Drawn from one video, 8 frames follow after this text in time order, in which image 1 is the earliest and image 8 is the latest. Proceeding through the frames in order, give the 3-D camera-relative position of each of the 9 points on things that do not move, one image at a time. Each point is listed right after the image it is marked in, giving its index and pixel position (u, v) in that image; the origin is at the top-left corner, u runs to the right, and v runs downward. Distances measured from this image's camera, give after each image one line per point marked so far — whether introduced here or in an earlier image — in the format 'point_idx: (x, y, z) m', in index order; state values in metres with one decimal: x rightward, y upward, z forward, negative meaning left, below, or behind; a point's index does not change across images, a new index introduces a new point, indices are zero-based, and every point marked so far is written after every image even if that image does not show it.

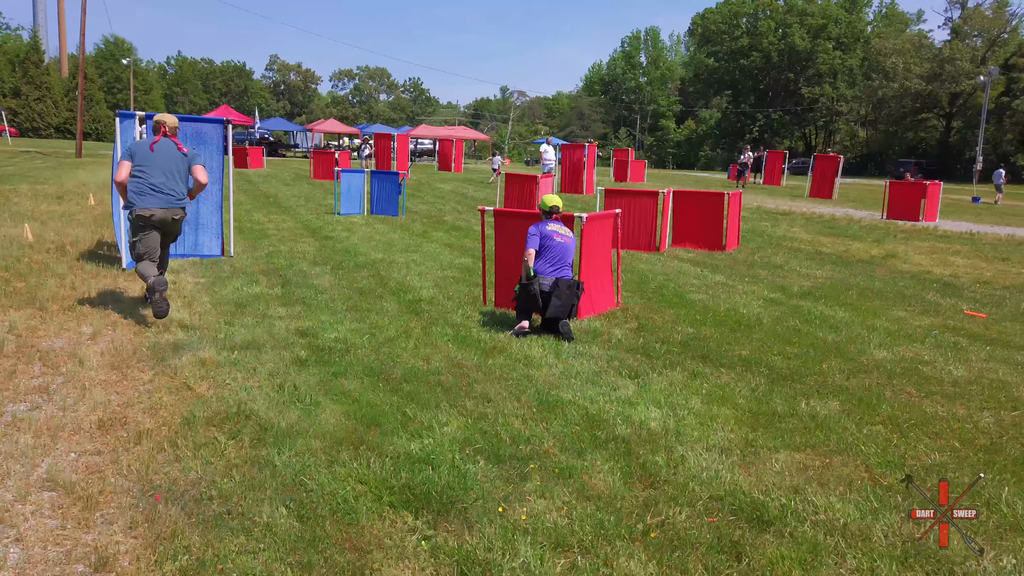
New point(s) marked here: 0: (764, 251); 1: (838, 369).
0: (+3.8, +0.6, +11.5) m
1: (+2.1, -0.5, +4.9) m
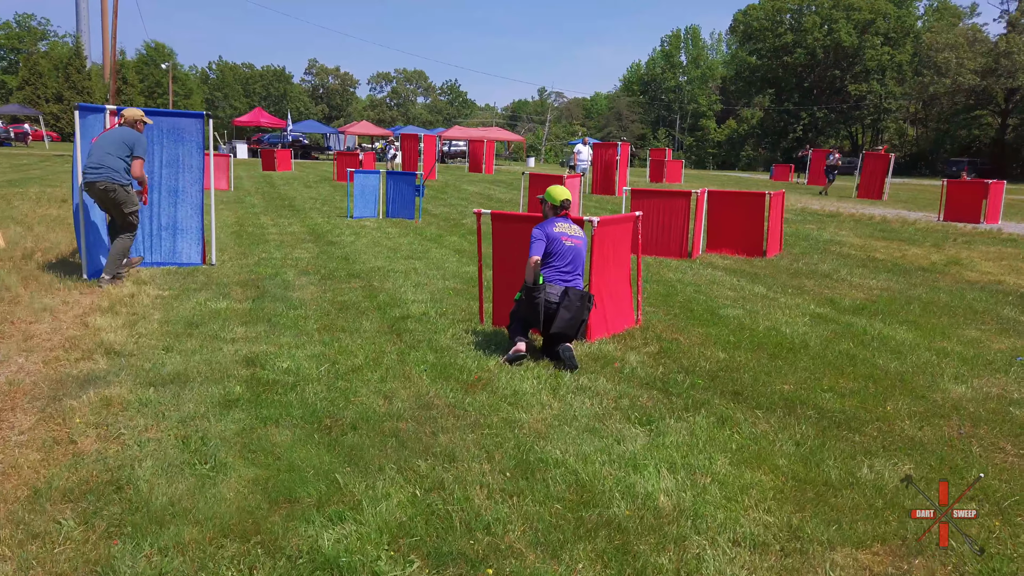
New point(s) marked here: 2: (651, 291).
0: (+4.0, +0.4, +10.4) m
1: (+2.0, -0.6, +3.9) m
2: (+1.3, 0.0, +7.3) m
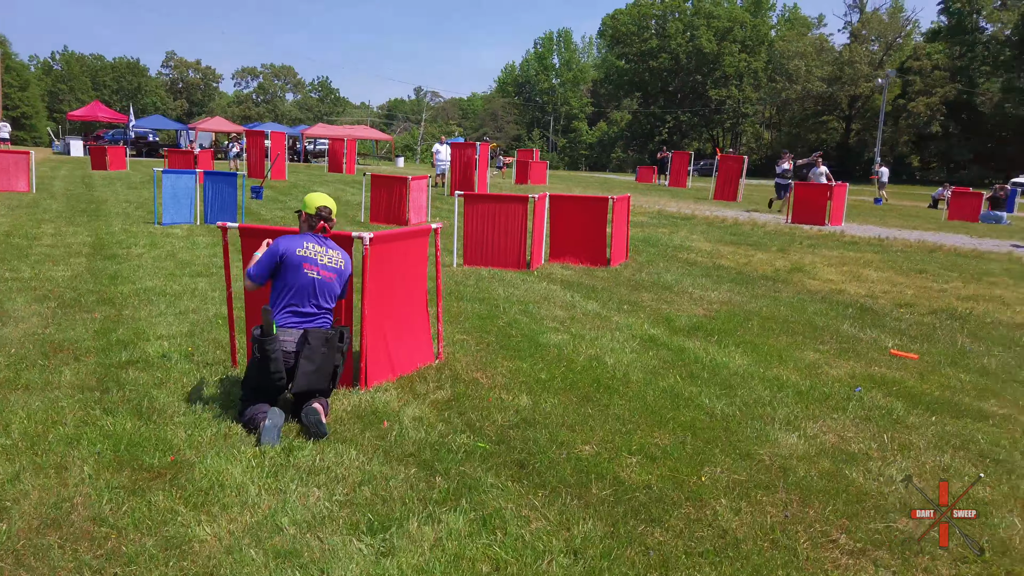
0: (+1.8, +0.3, +9.8) m
1: (+0.9, -0.8, +3.1) m
2: (-0.4, -0.2, +6.4) m
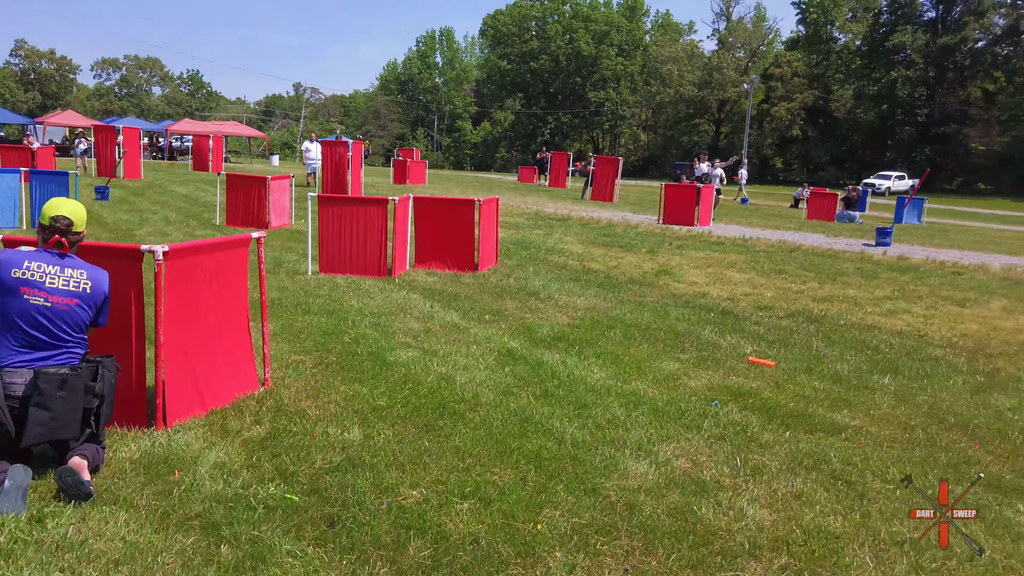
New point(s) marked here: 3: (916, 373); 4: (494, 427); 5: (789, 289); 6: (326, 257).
0: (+0.1, +0.2, +9.6) m
1: (+0.2, -0.9, +2.8) m
2: (-1.5, -0.3, +5.8) m
3: (+2.8, -0.6, +5.2) m
4: (-0.1, -0.7, +3.9) m
5: (+3.1, 0.0, +8.6) m
6: (-2.0, +0.3, +8.4) m
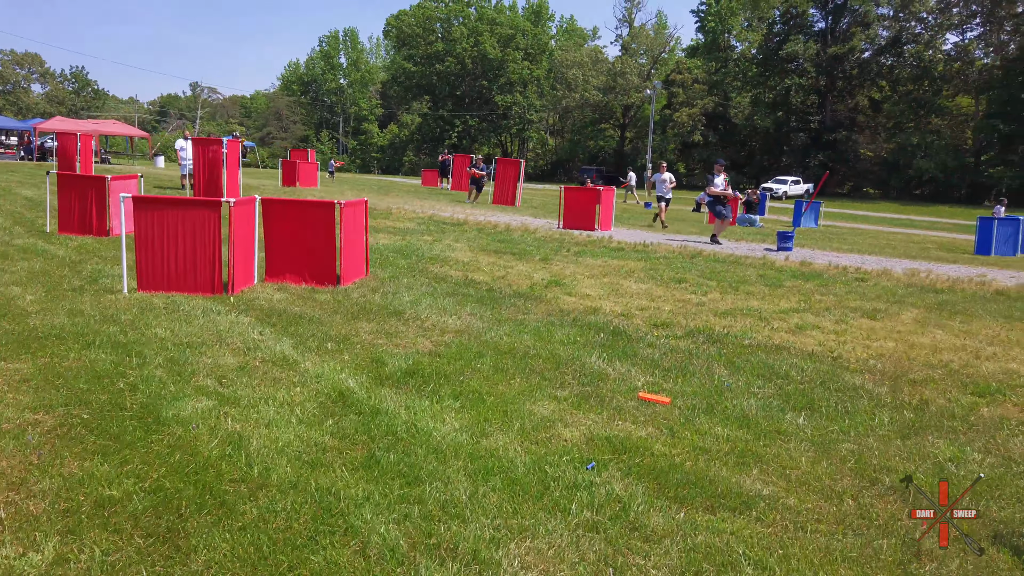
0: (-1.3, +0.1, +8.3) m
1: (-0.4, -1.0, +1.6) m
2: (-2.5, -0.5, +4.4) m
3: (+1.8, -0.7, +4.3) m
4: (-0.8, -0.8, +2.7) m
5: (+1.8, -0.1, +7.8) m
6: (-3.3, +0.1, +6.9) m
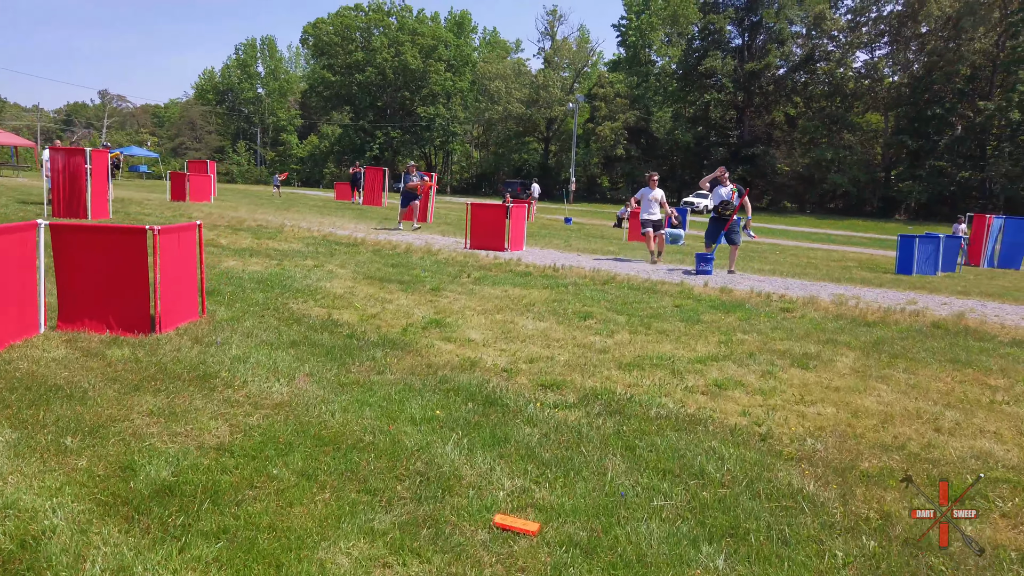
0: (-2.5, -0.3, +6.8) m
1: (-1.0, -1.3, +0.1) m
2: (-3.3, -0.8, +2.7) m
3: (+1.0, -1.0, +3.0) m
4: (-1.5, -1.1, +1.2) m
5: (+0.7, -0.5, +6.5) m
6: (-4.4, -0.2, +5.1) m
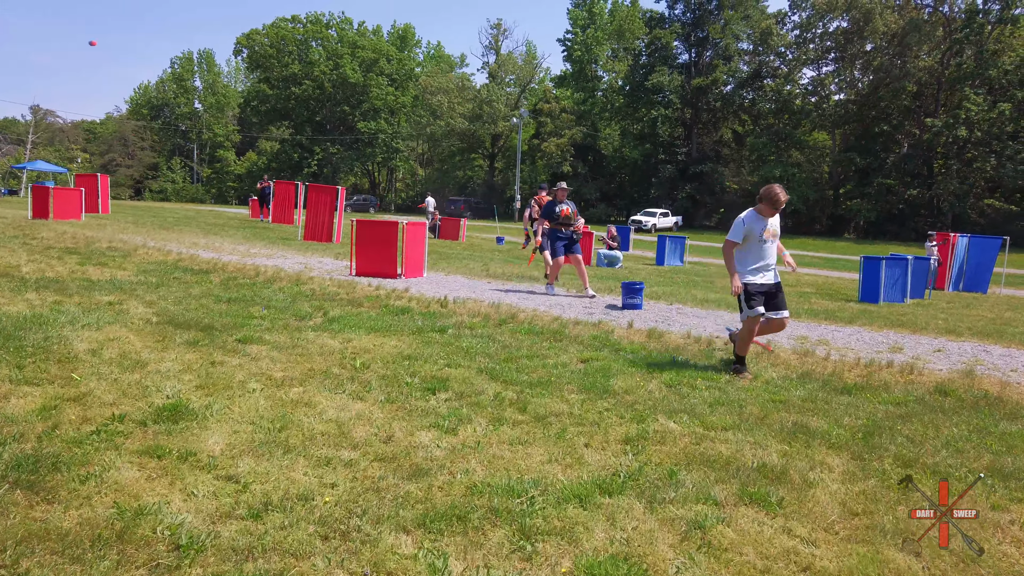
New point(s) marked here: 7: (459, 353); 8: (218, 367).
0: (-3.7, -0.7, +3.9) m
1: (-1.8, -1.5, -2.7) m
2: (-4.3, -1.1, -0.2) m
3: (0.0, -1.3, +0.3) m
4: (-2.4, -1.4, -1.7) m
5: (-0.6, -0.9, +3.7) m
6: (-5.5, -0.6, +2.1) m
7: (-0.4, -0.6, +6.7) m
8: (-2.2, -0.6, +5.8) m
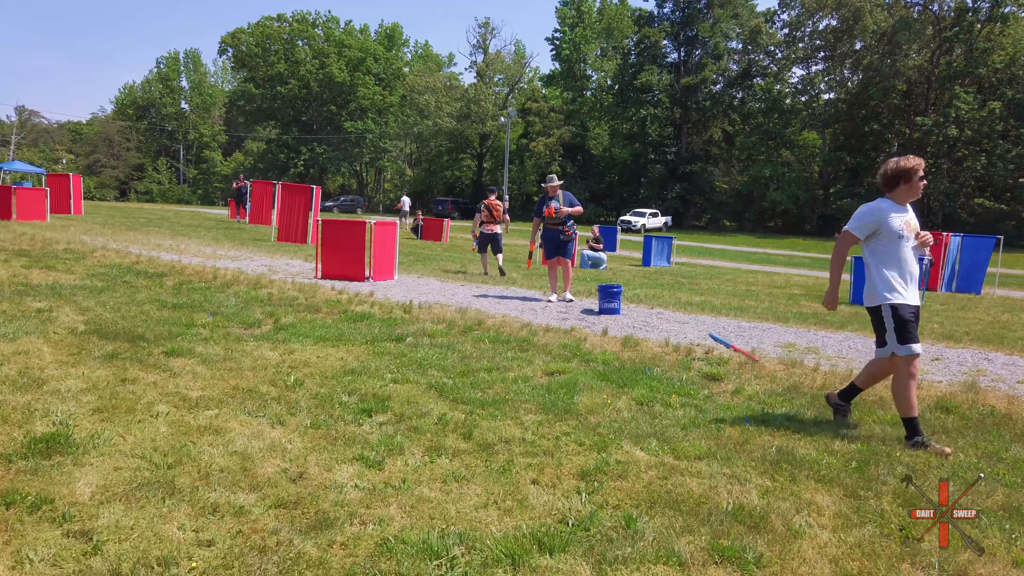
0: (-4.0, -0.8, +3.2) m
1: (-2.1, -1.5, -3.4) m
2: (-4.6, -1.2, -0.9) m
3: (-0.3, -1.3, -0.3) m
4: (-2.6, -1.4, -2.3) m
5: (-0.9, -0.9, +3.1) m
6: (-5.8, -0.7, +1.5) m
7: (-0.8, -0.6, +6.1) m
8: (-2.5, -0.6, +5.1) m
